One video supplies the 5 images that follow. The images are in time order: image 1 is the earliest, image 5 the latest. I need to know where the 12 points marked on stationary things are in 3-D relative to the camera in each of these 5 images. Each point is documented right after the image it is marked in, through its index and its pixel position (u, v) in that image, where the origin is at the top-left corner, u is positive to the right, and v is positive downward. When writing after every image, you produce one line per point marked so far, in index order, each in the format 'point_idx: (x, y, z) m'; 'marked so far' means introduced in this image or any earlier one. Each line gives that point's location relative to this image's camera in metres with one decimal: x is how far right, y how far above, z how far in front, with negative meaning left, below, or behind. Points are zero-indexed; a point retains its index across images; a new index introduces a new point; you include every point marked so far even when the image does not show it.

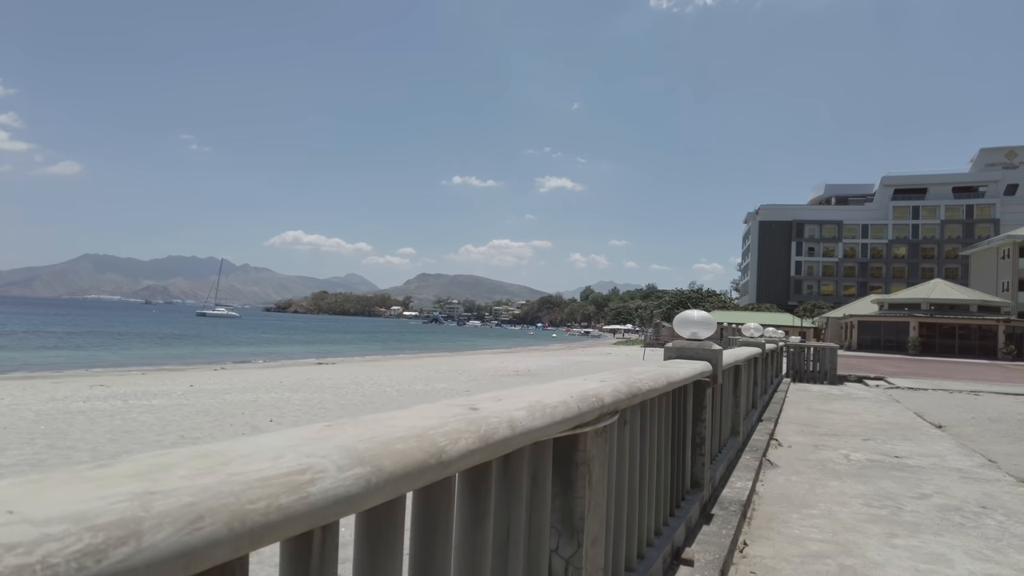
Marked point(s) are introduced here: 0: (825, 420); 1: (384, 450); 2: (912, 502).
0: (+6.7, -2.8, +13.8) m
1: (-0.3, -0.3, +1.4) m
2: (+4.4, -2.3, +7.1) m
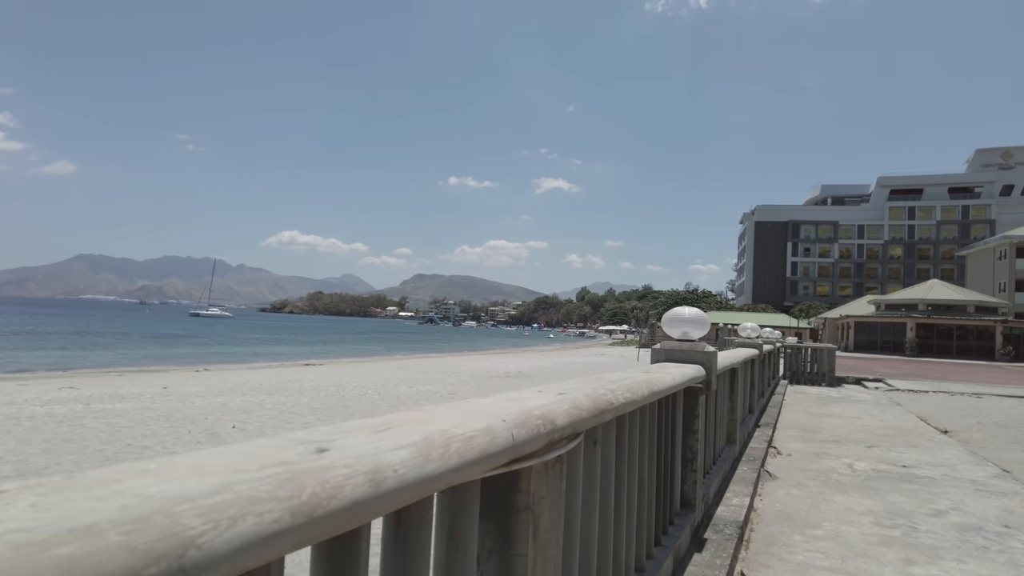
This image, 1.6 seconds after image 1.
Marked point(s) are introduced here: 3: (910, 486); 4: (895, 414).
0: (+6.3, -2.8, +13.1) m
1: (-0.5, -0.3, +0.7) m
2: (+4.1, -2.3, +6.4) m
3: (+4.8, -2.4, +7.8) m
4: (+9.0, -3.0, +15.2) m
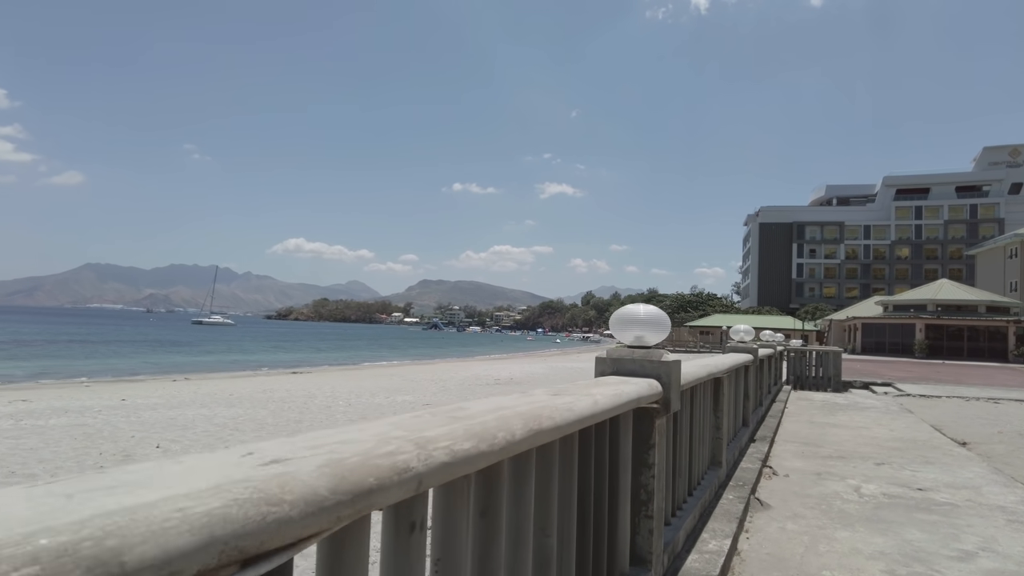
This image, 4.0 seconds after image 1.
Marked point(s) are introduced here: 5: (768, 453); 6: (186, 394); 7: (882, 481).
0: (+5.8, -2.7, +11.9) m
1: (-1.2, -0.2, -0.5) m
2: (+3.5, -2.2, +5.2) m
3: (+4.2, -2.3, +6.5) m
4: (+8.5, -2.9, +13.9) m
5: (+3.9, -2.5, +9.7) m
6: (-9.4, -3.1, +18.7) m
7: (+4.7, -2.4, +8.2) m
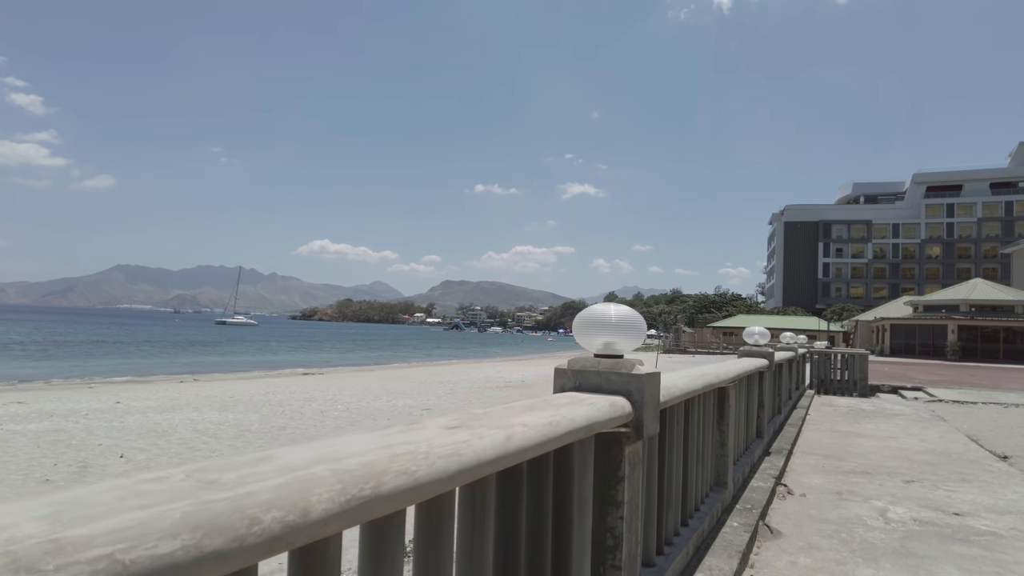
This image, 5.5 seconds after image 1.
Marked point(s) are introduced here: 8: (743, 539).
0: (+5.7, -2.7, +10.9) m
1: (-1.7, -0.2, -1.2) m
2: (+3.2, -2.2, +4.3) m
3: (+4.0, -2.3, +5.6) m
4: (+8.5, -2.9, +12.9) m
5: (+3.7, -2.5, +8.9) m
6: (-9.2, -3.1, +18.3) m
7: (+4.5, -2.4, +7.3) m
8: (+1.9, -2.1, +5.4) m
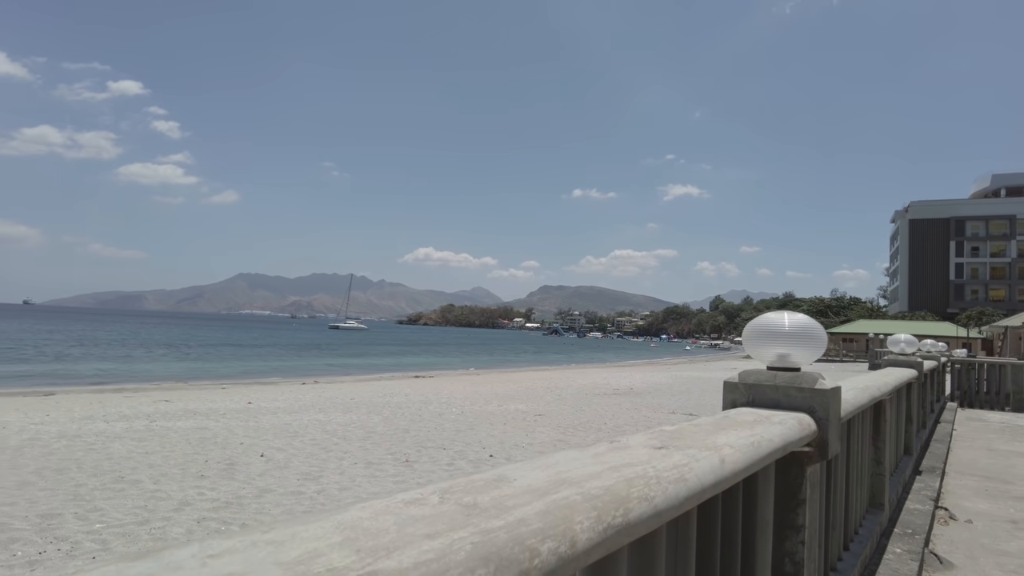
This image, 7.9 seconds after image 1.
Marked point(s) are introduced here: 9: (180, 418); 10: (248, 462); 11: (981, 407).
0: (+7.6, -2.8, +9.8) m
1: (-1.5, -0.2, -1.1) m
2: (+4.1, -2.2, +3.6) m
3: (+5.1, -2.3, +4.8) m
4: (+10.6, -2.9, +11.3) m
5: (+5.3, -2.5, +8.0) m
6: (-6.0, -3.3, +19.3) m
7: (+5.8, -2.4, +6.3) m
8: (+3.0, -2.1, +4.9) m
9: (-7.1, -2.7, +13.6) m
10: (-4.0, -2.4, +9.6) m
11: (+13.9, -3.5, +19.1) m
